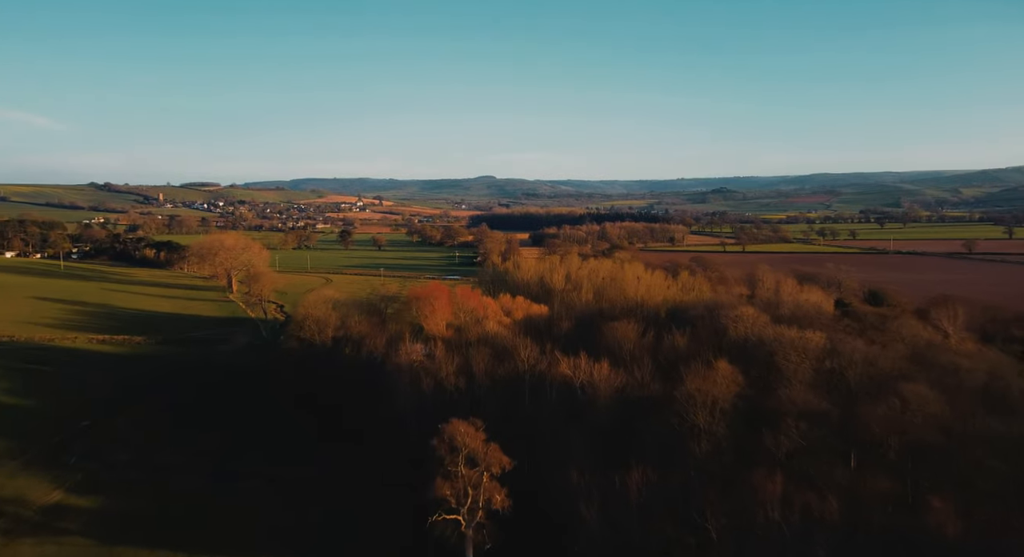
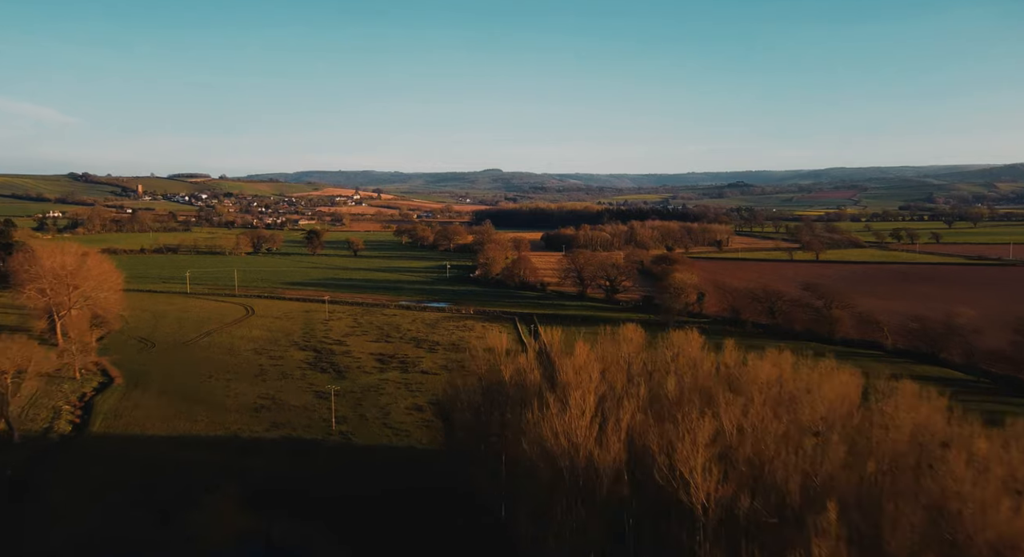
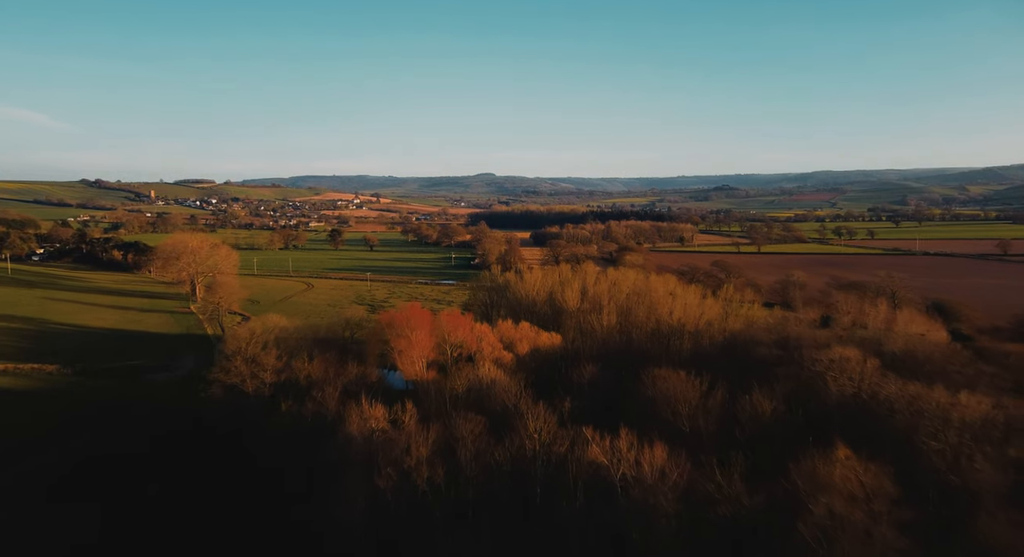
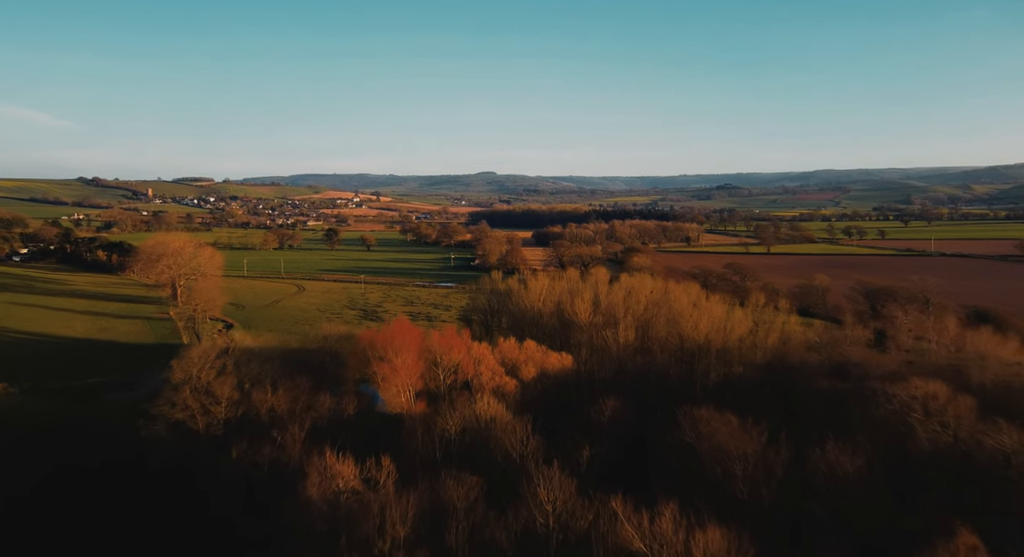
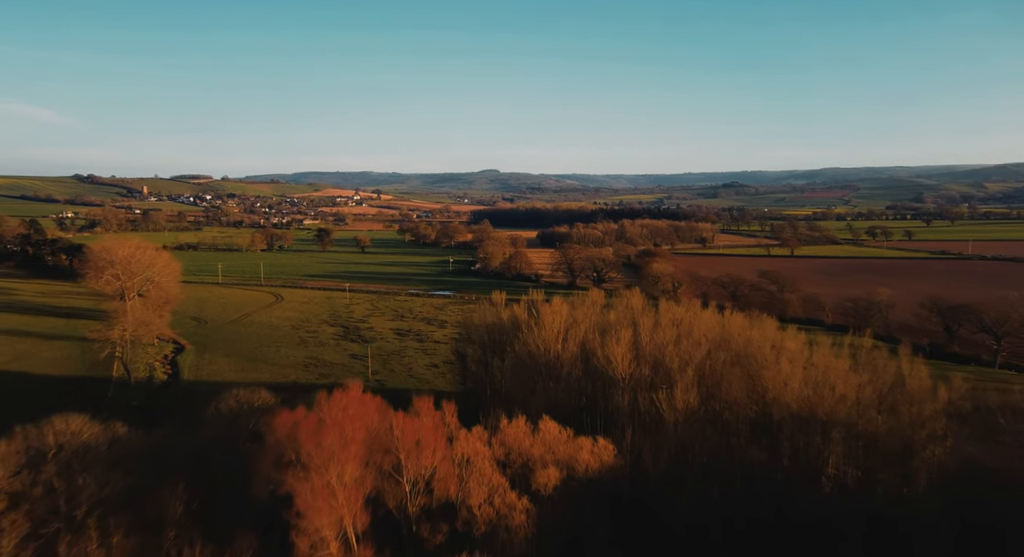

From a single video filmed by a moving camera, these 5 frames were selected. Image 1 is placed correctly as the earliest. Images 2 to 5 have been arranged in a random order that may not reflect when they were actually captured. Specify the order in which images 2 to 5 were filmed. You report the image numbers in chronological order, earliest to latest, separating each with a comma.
3, 4, 5, 2
